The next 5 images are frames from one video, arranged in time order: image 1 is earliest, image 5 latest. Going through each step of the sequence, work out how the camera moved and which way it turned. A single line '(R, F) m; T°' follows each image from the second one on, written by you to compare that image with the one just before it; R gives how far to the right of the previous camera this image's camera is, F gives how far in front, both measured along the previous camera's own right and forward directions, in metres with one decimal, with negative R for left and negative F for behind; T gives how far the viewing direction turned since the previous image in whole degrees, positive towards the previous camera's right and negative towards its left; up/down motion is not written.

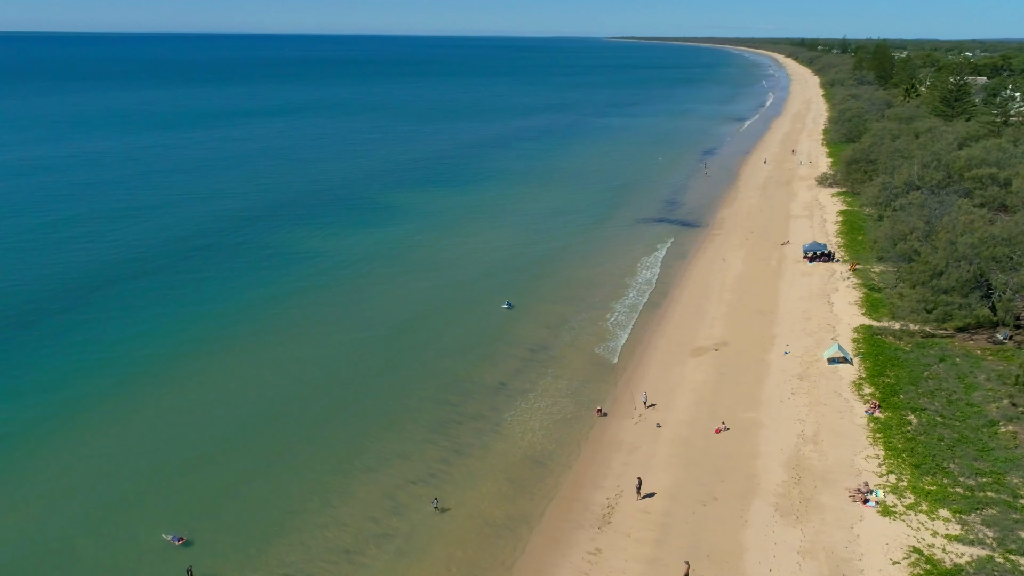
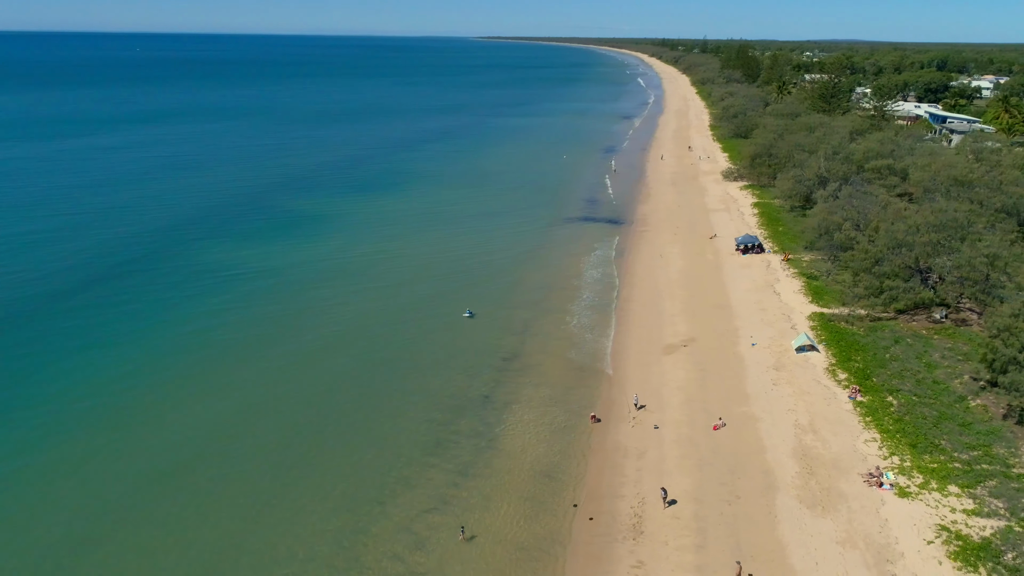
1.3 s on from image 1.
(-3.6, +1.2) m; +10°
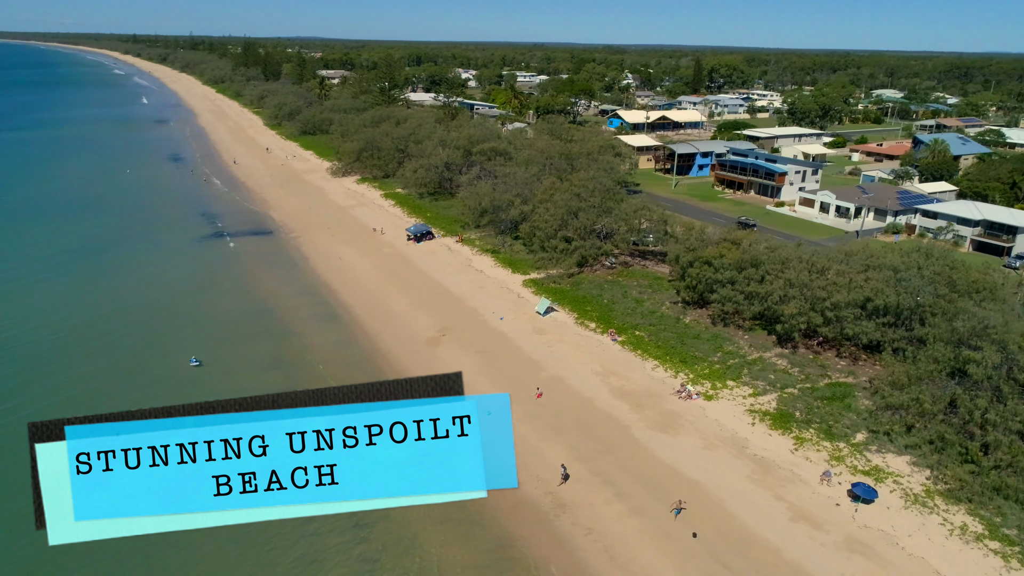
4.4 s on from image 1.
(-8.5, +3.4) m; +37°
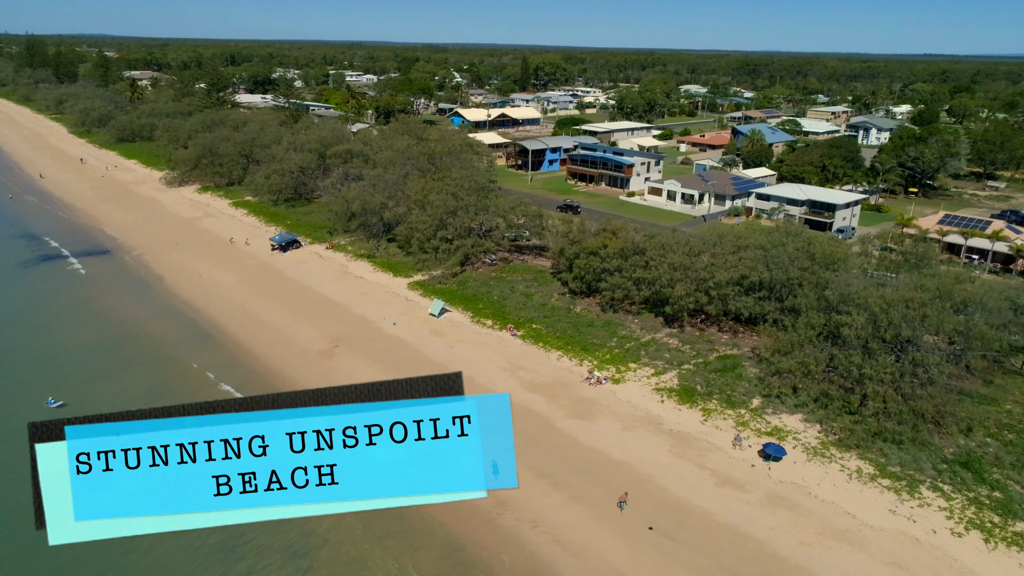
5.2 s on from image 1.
(-2.4, +0.3) m; +13°
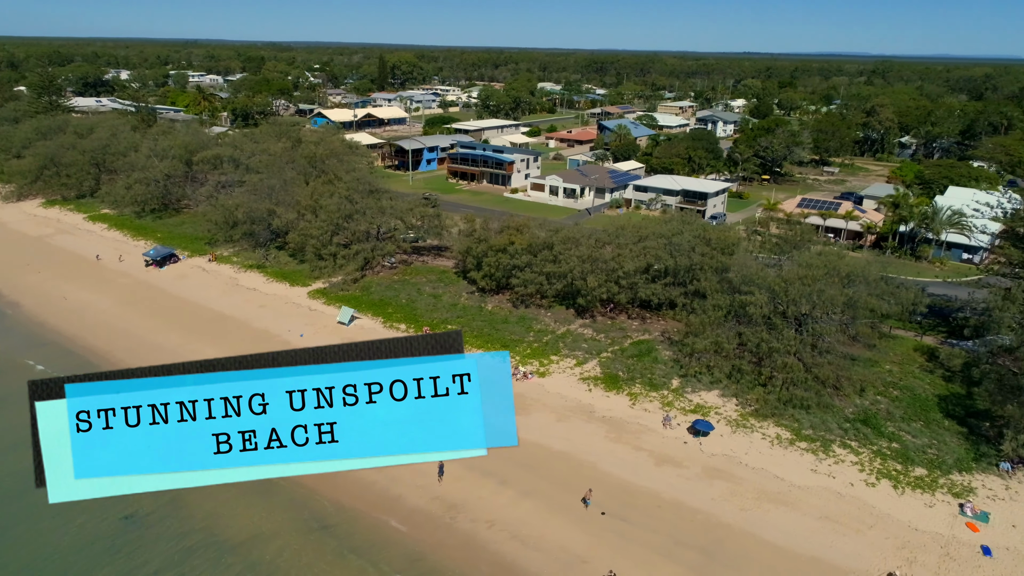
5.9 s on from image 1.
(-2.1, +0.2) m; +11°
